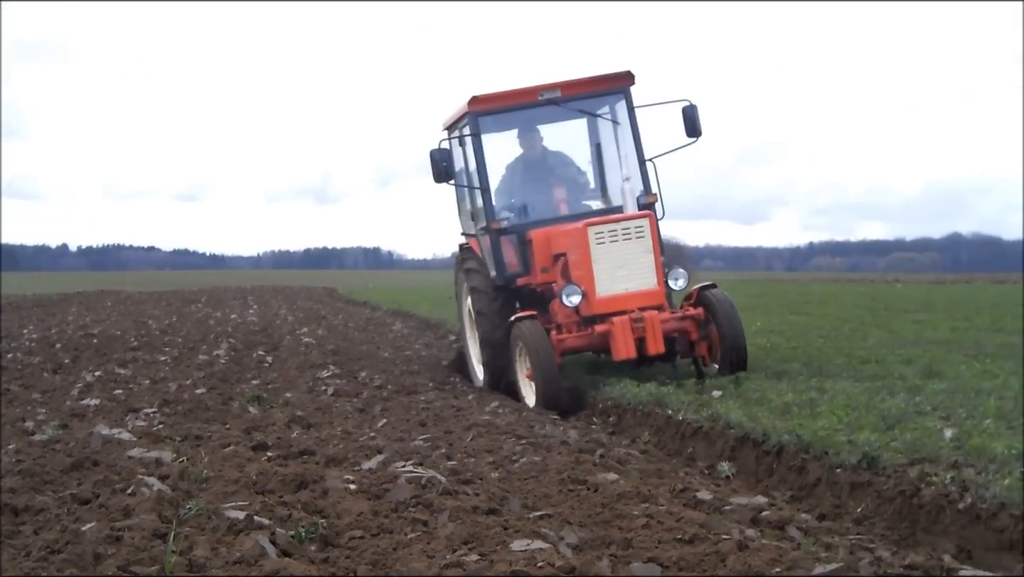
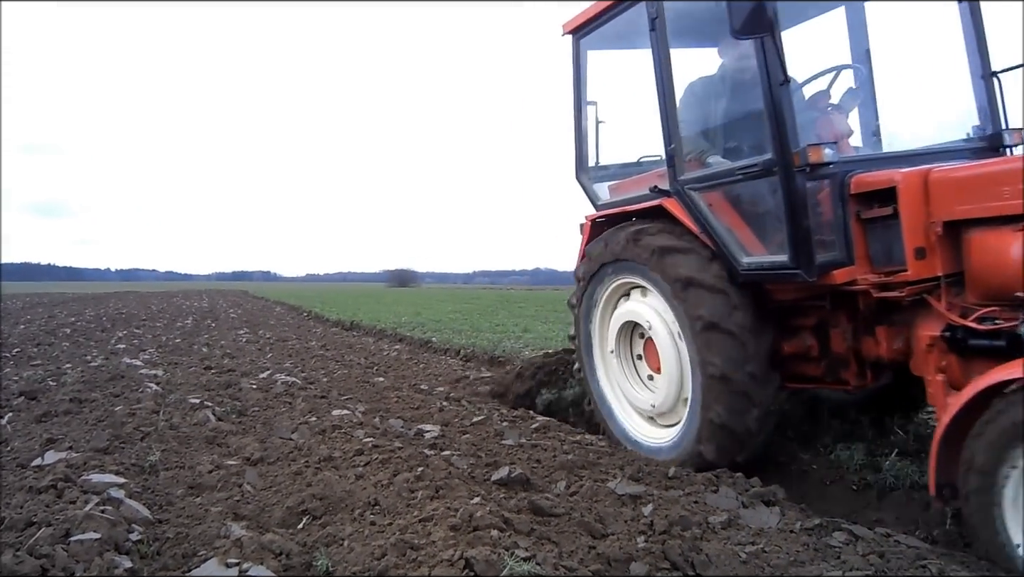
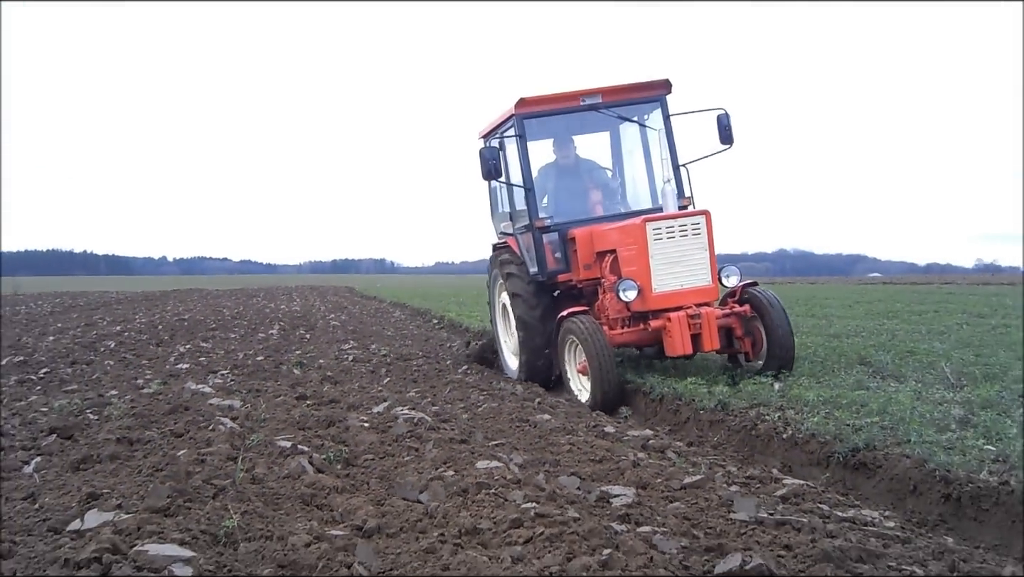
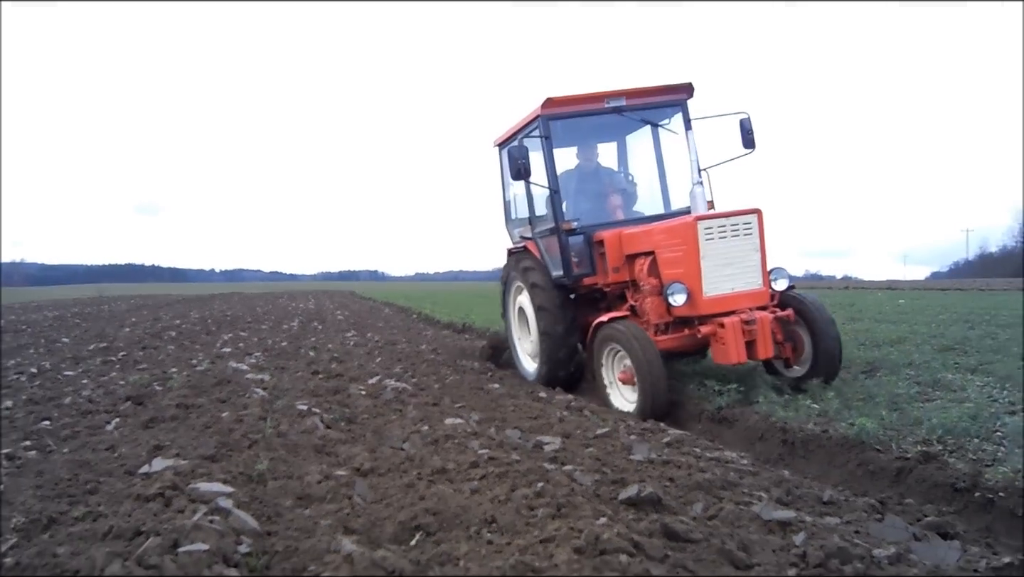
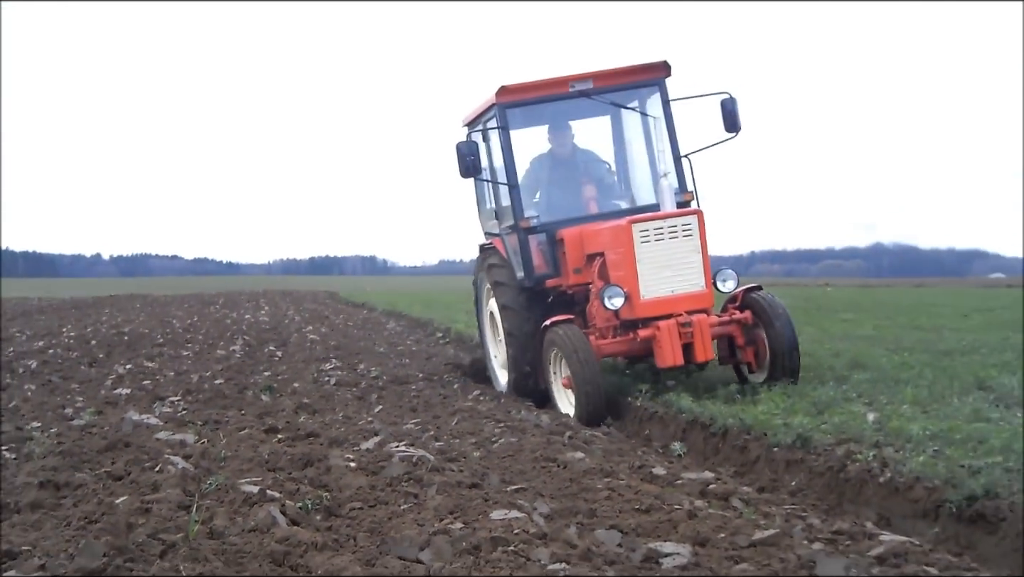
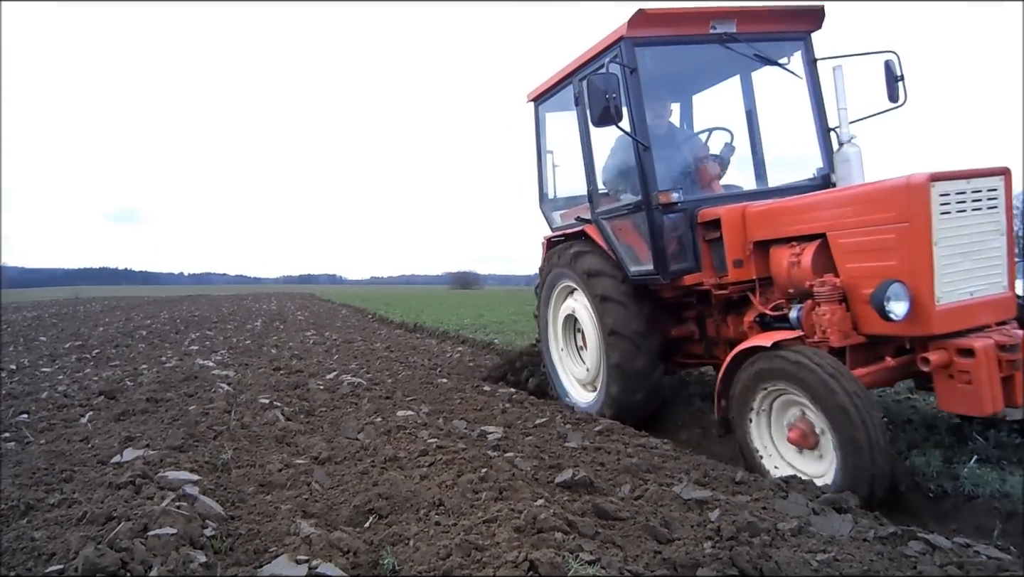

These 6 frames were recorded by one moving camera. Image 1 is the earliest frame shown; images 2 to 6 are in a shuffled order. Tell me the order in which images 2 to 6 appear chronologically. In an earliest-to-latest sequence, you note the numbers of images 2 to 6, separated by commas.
5, 3, 4, 6, 2
